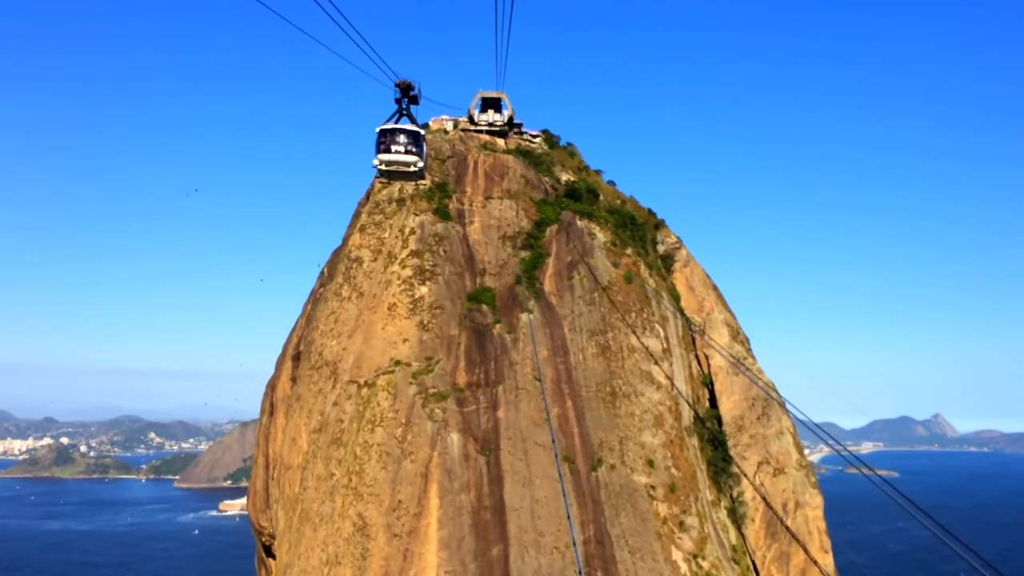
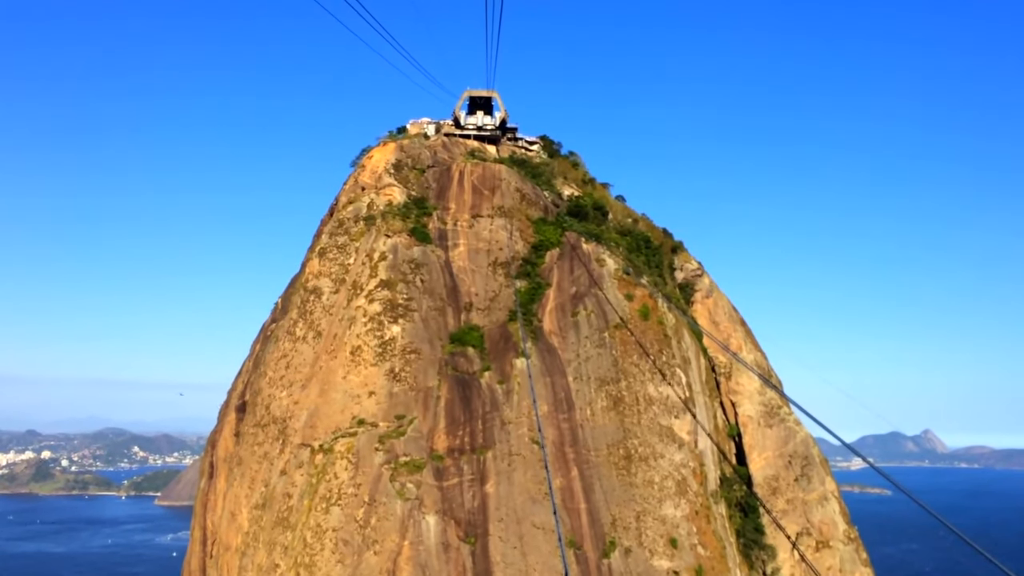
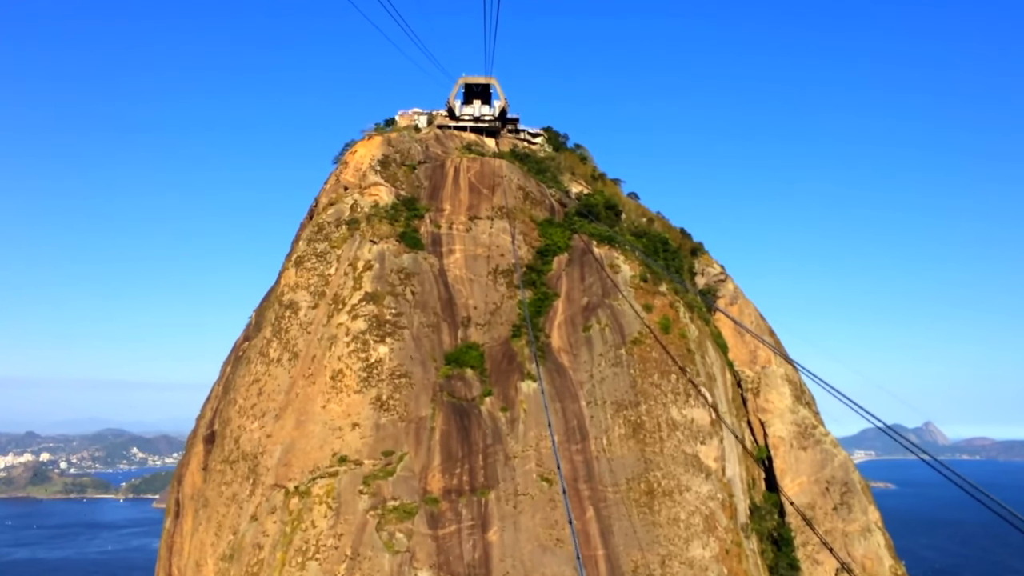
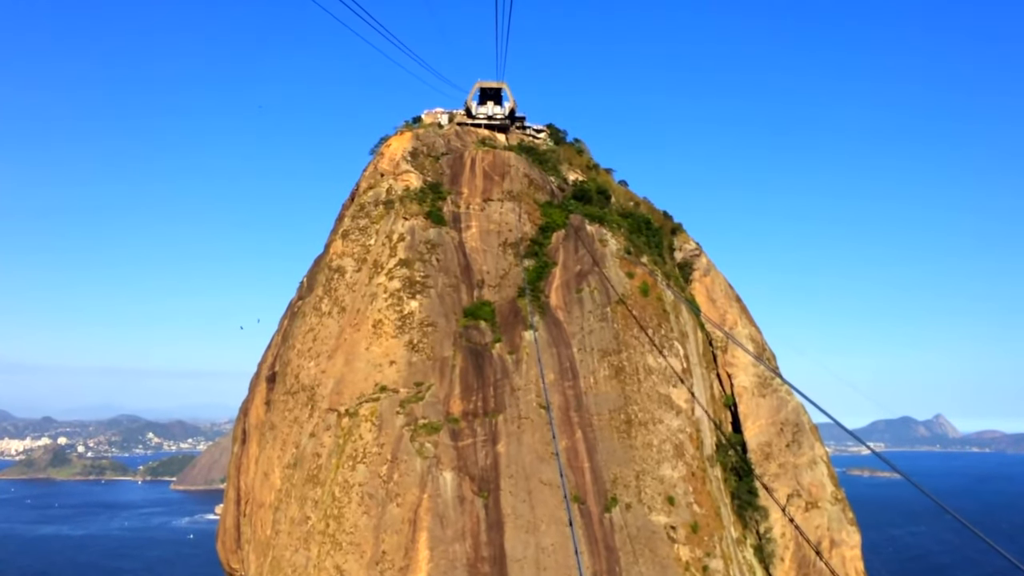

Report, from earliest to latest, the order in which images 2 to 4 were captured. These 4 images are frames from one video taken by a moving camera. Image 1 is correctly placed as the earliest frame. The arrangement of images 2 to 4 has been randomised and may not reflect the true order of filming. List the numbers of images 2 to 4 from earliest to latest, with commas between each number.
4, 2, 3
